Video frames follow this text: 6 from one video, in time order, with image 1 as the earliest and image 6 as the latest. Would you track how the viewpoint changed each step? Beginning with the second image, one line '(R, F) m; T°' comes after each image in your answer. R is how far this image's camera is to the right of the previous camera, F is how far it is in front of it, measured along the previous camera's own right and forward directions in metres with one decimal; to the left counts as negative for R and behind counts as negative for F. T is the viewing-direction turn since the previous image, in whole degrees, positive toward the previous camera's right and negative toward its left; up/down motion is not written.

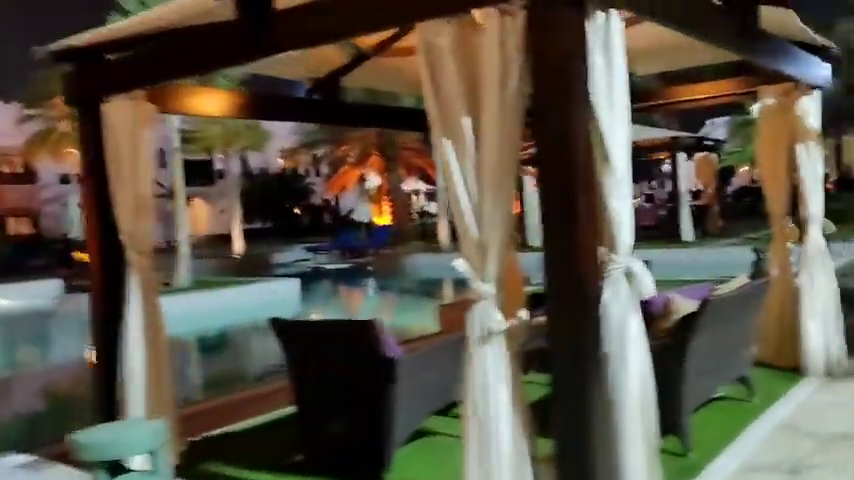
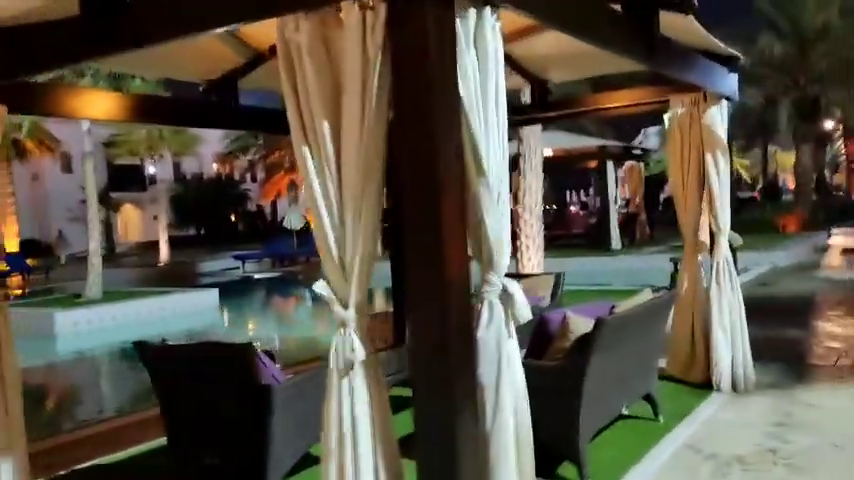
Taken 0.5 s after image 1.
(+0.4, +0.4) m; +4°
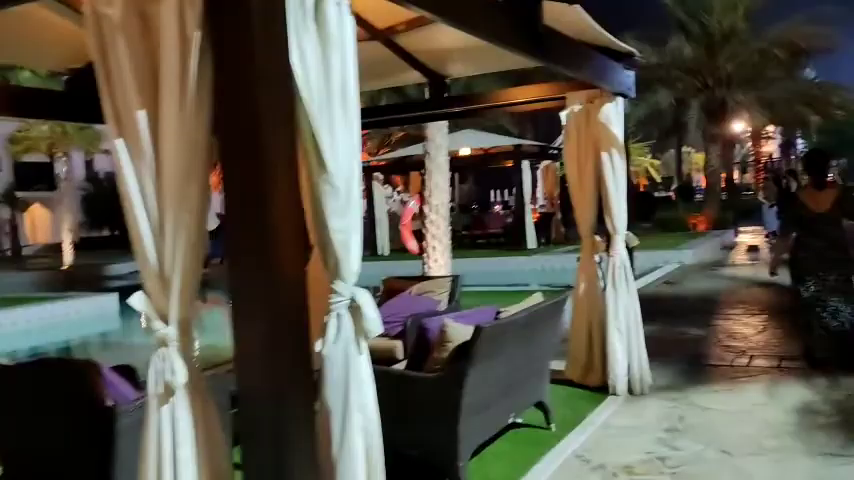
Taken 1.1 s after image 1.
(+0.4, +0.4) m; +5°
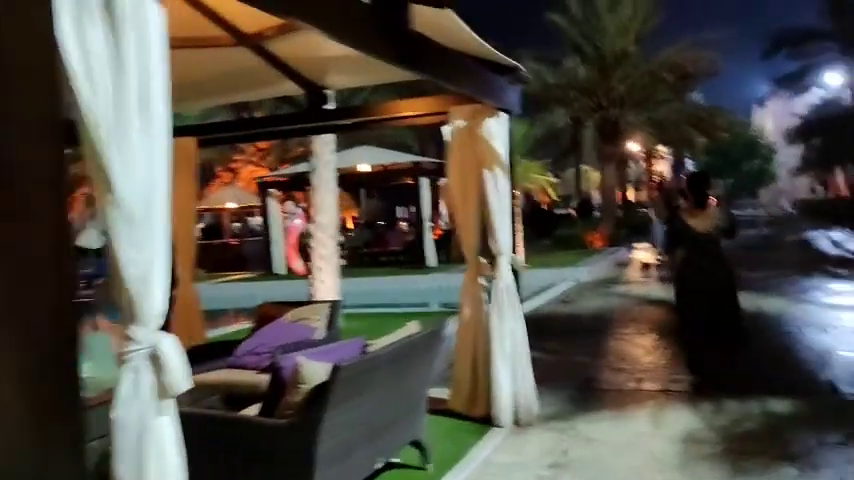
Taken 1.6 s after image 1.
(+0.3, +0.5) m; +7°
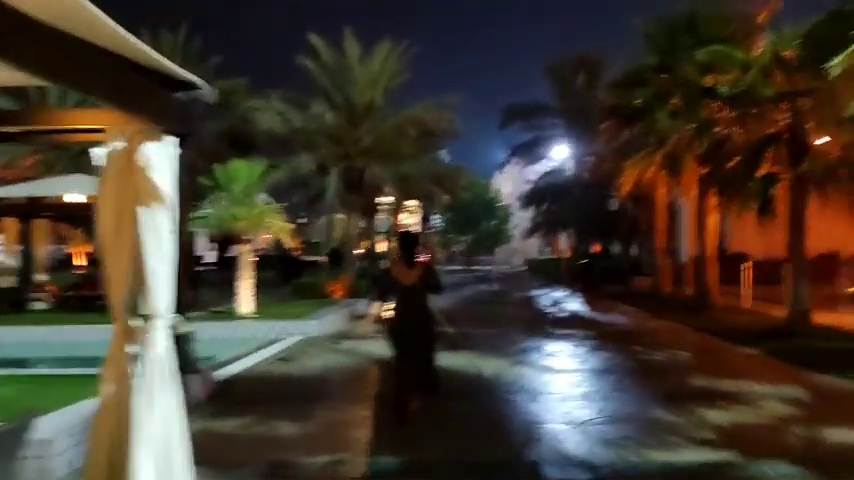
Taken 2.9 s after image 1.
(+0.8, +1.2) m; +18°
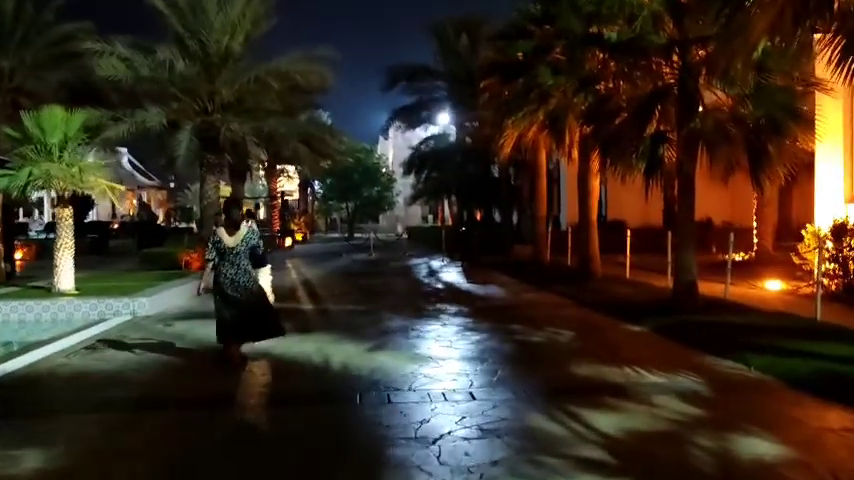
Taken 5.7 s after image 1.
(+0.7, +2.2) m; +9°
